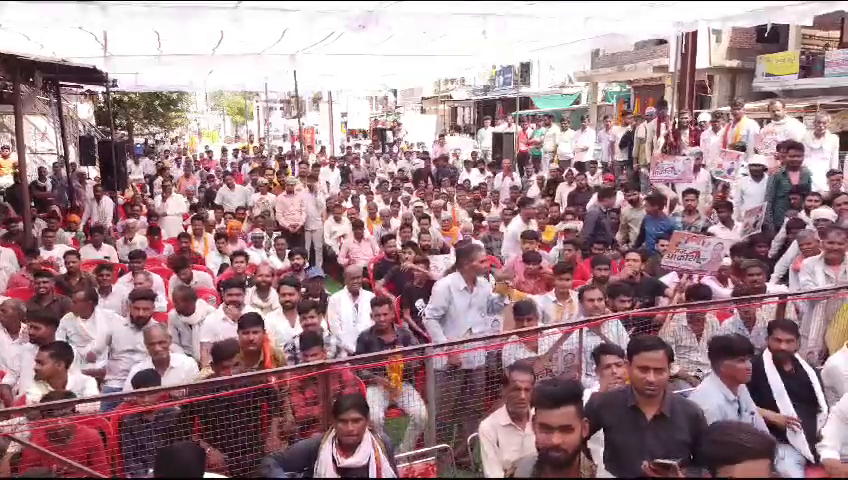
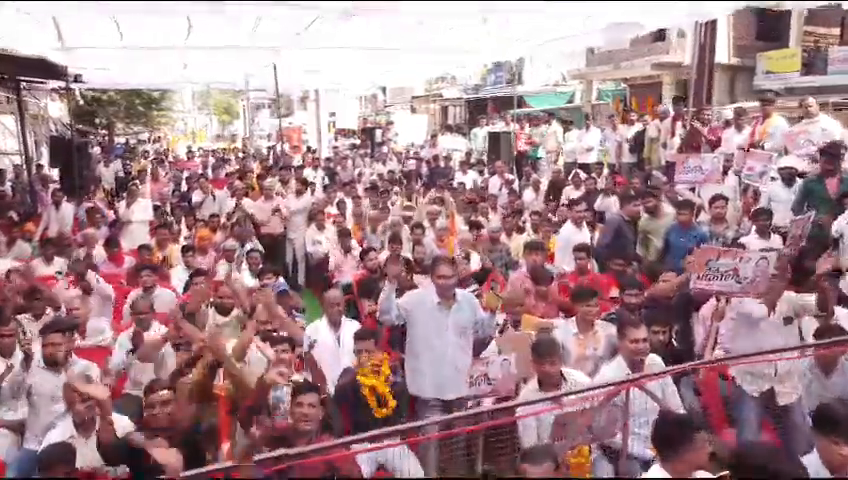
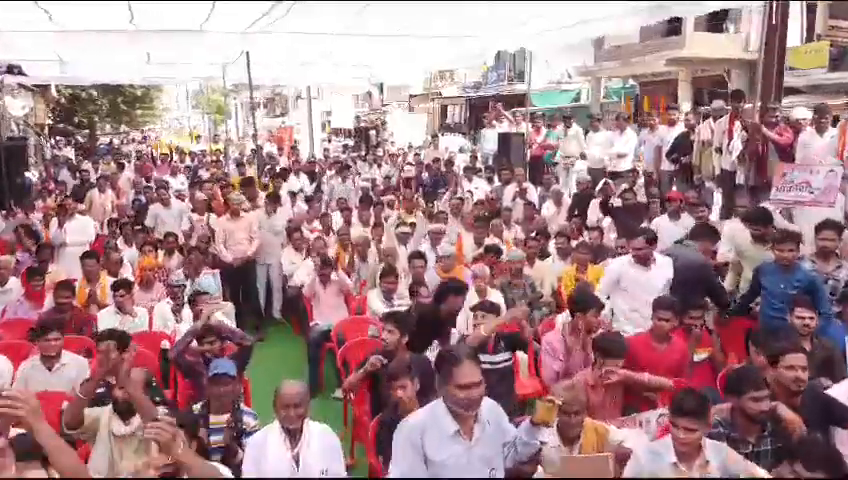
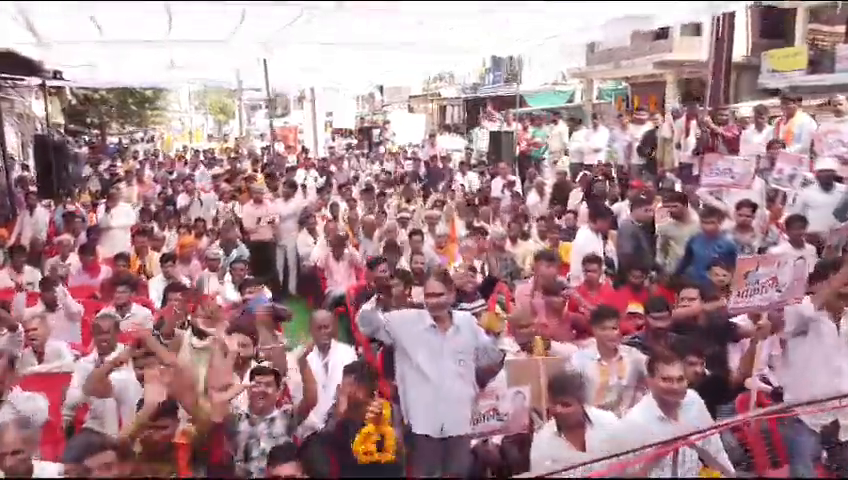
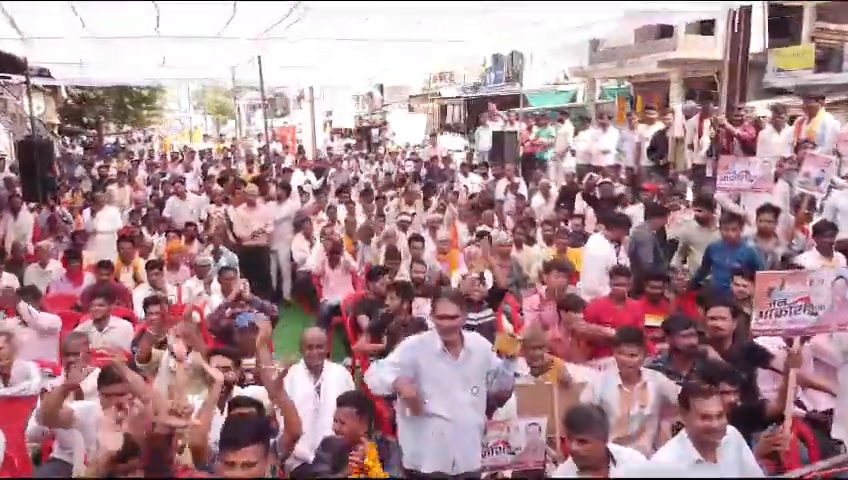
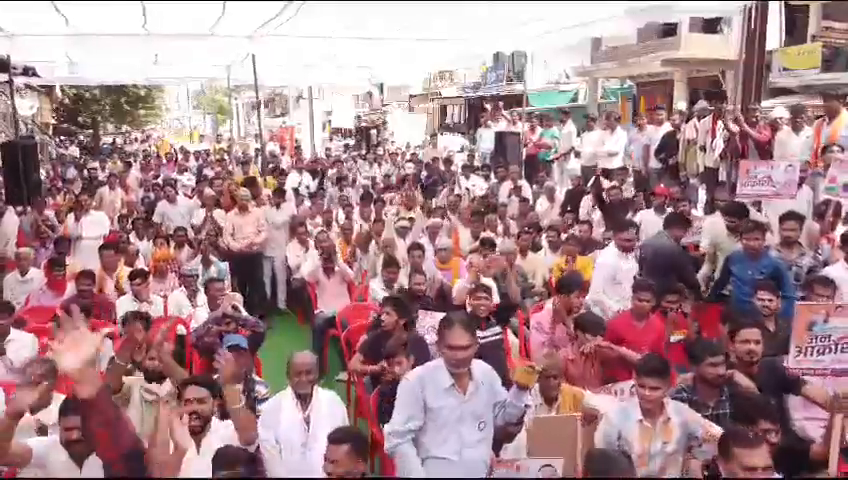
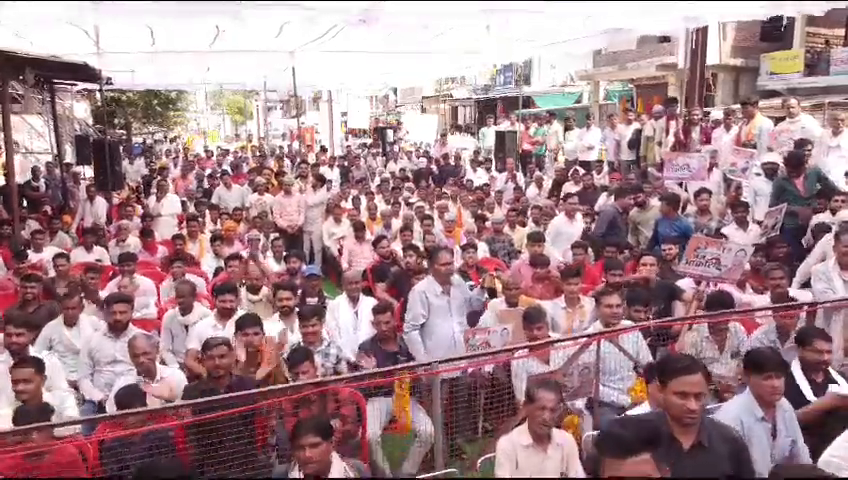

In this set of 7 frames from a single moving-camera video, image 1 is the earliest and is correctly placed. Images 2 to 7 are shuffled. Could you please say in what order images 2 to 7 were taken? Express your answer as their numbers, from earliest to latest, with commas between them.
7, 2, 4, 5, 6, 3
